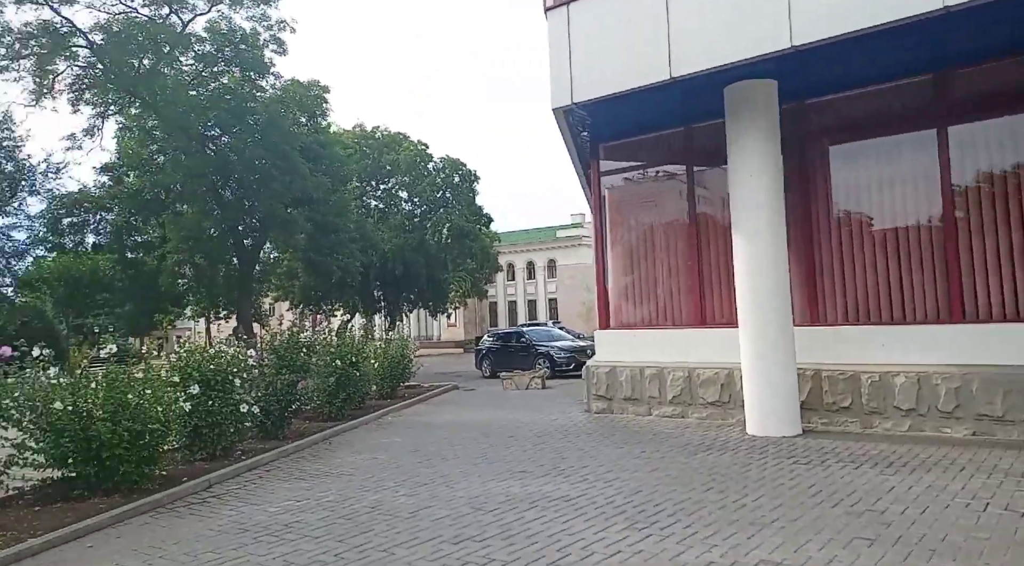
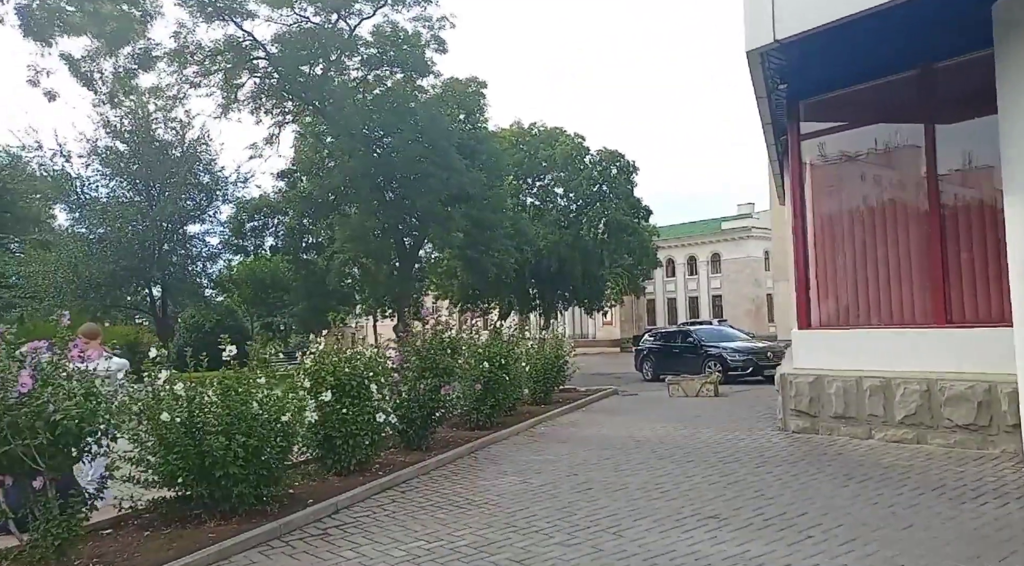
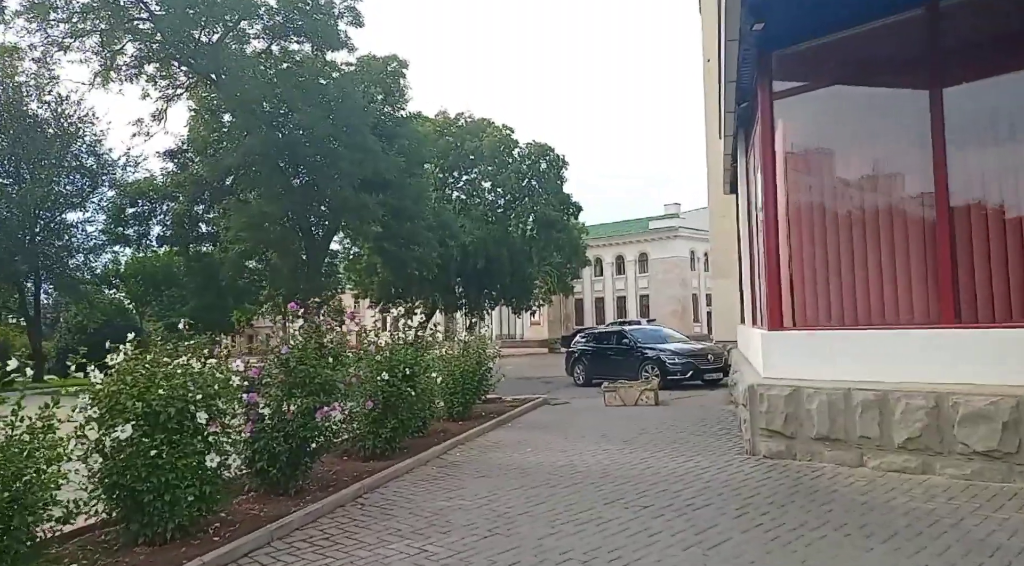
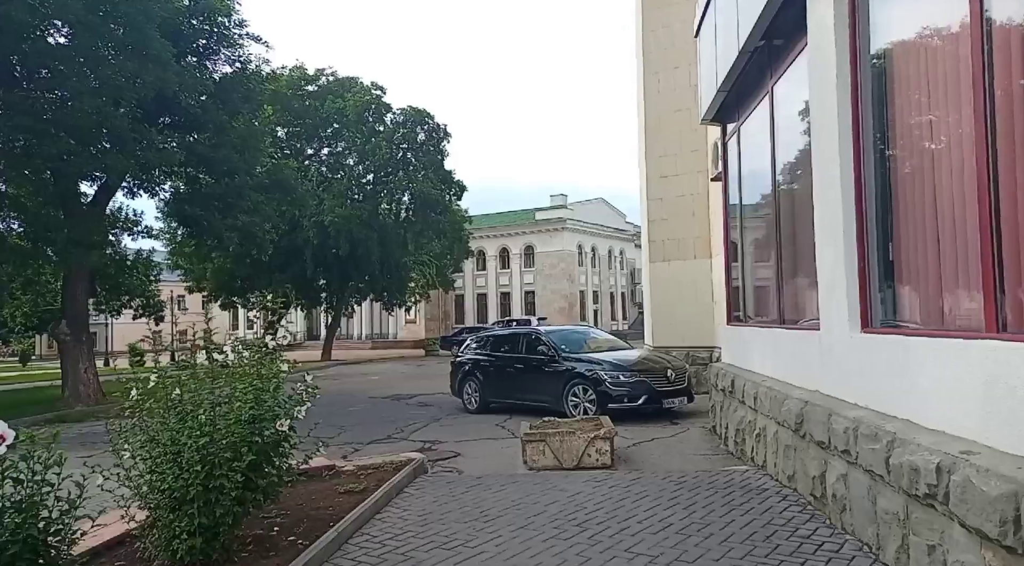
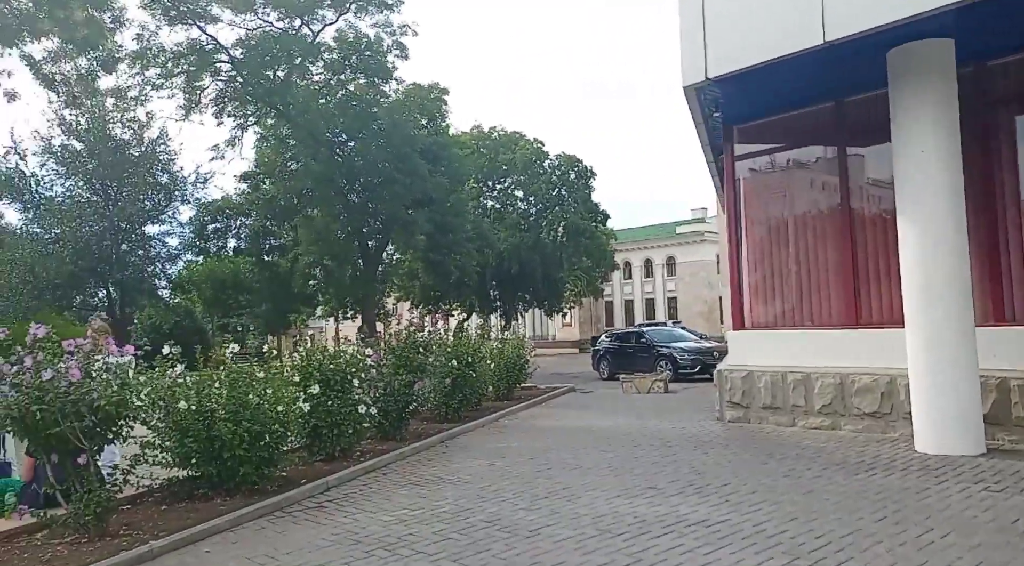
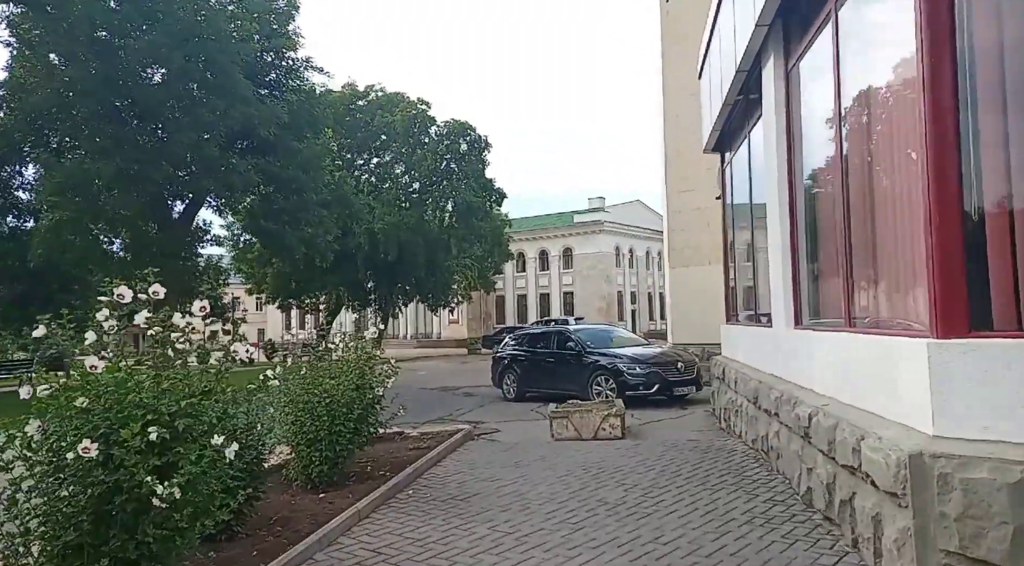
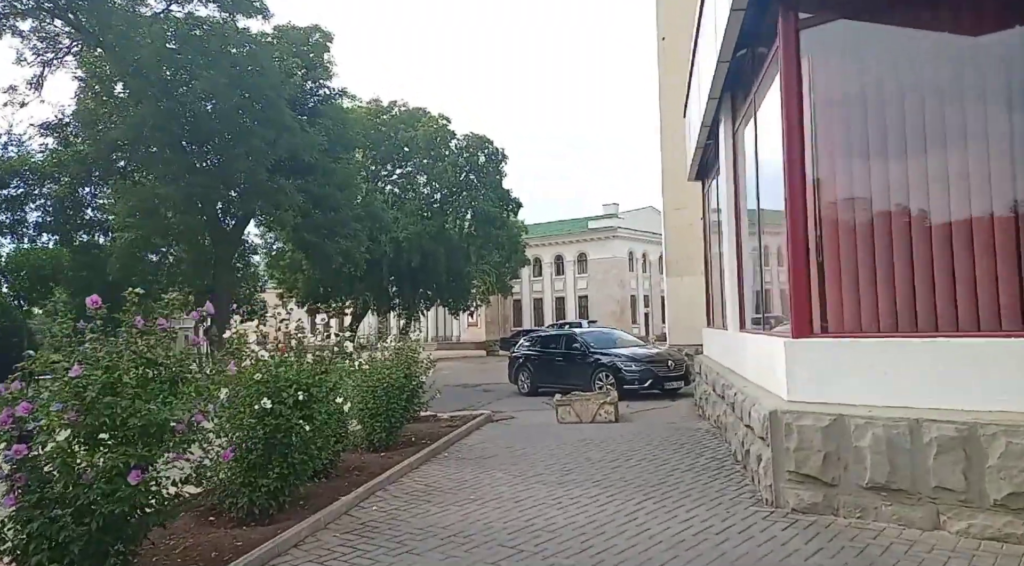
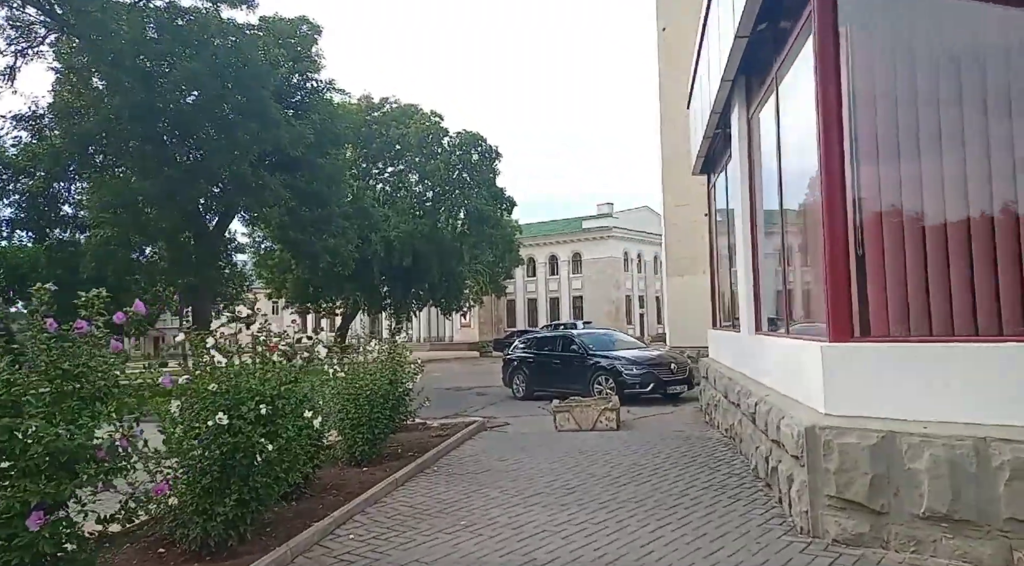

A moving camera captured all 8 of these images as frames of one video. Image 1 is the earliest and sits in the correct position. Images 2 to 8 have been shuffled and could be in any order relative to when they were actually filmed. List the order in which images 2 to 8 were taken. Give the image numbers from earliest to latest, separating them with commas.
5, 2, 3, 7, 8, 6, 4
